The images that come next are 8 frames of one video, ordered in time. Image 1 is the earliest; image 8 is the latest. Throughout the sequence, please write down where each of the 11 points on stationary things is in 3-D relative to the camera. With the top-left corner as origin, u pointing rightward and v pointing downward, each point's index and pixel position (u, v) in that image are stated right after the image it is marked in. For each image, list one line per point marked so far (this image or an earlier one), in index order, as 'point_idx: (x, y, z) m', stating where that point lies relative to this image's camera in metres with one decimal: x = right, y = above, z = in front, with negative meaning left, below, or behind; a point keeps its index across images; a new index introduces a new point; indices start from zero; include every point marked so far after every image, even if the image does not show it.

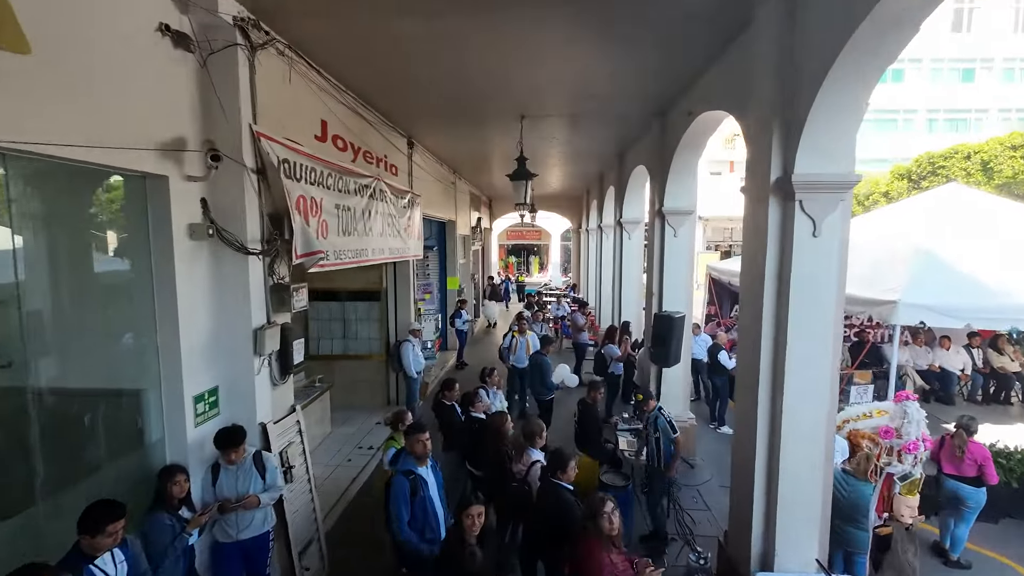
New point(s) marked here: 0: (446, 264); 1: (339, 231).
0: (-1.6, +0.6, +11.5) m
1: (-1.8, +0.6, +5.0) m
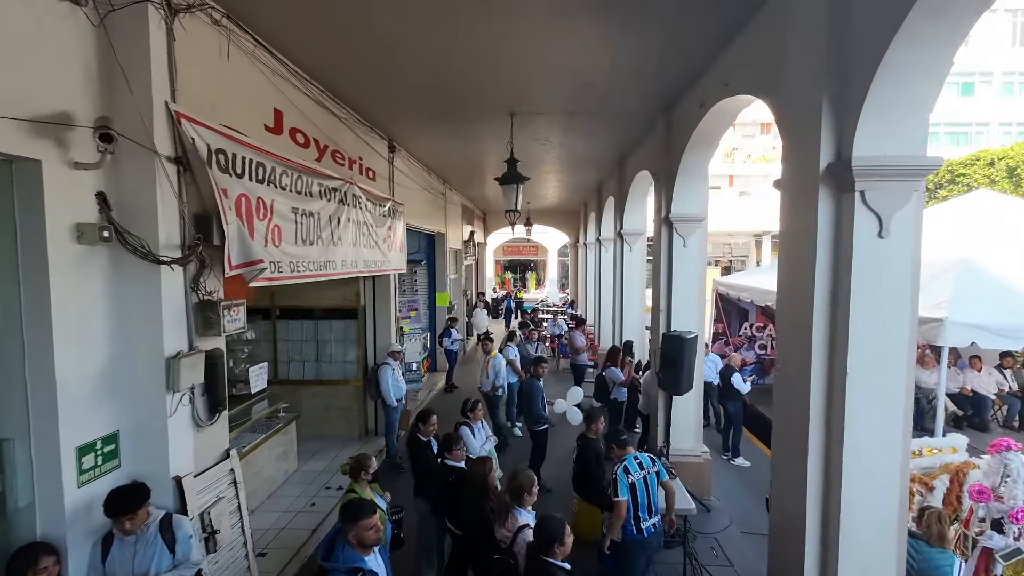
0: (-1.7, +0.2, +10.8) m
1: (-1.9, +0.4, +4.3) m
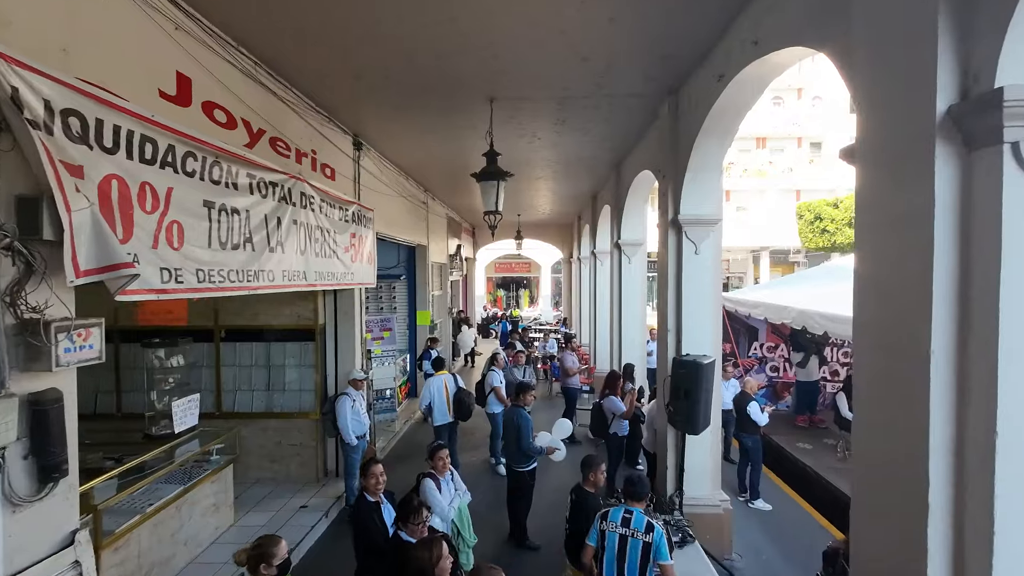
0: (-2.0, -0.2, +9.9) m
1: (-2.1, +0.3, +3.4) m
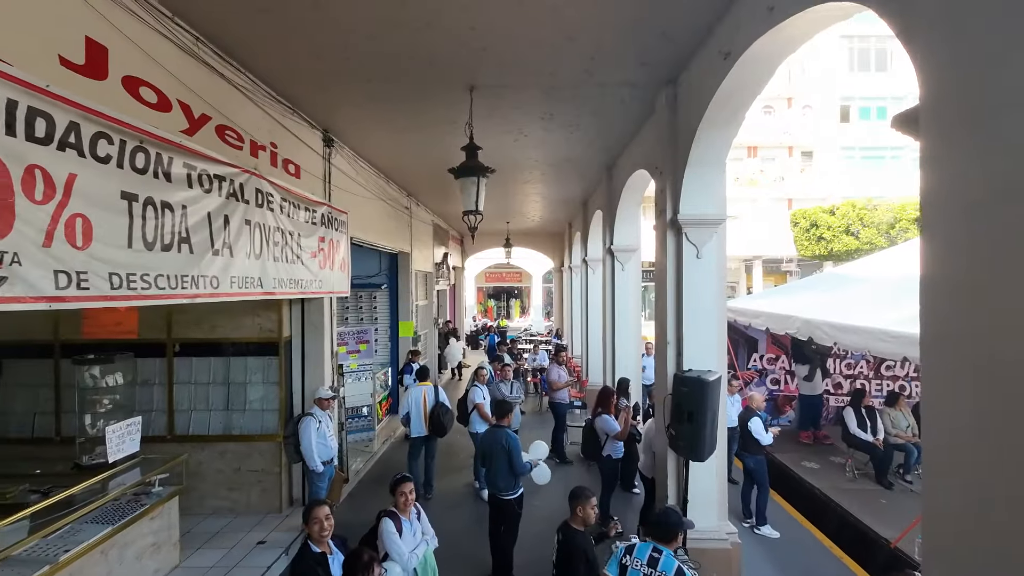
0: (-2.2, -0.4, +9.4) m
1: (-2.2, +0.3, +2.8) m
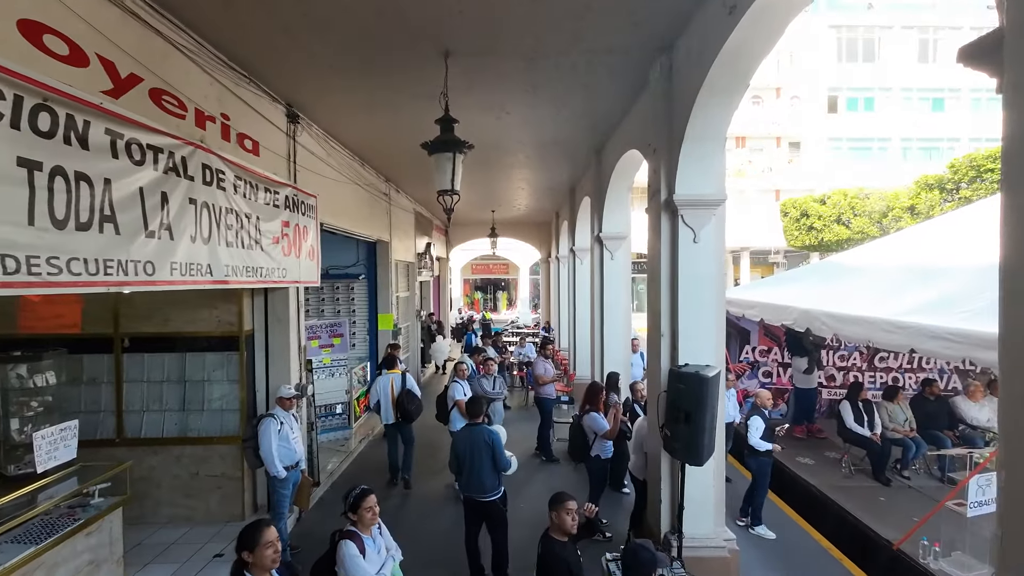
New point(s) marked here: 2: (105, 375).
0: (-2.5, -0.2, +8.9) m
1: (-2.3, +0.4, +2.4) m
2: (-4.2, -0.9, +4.9) m
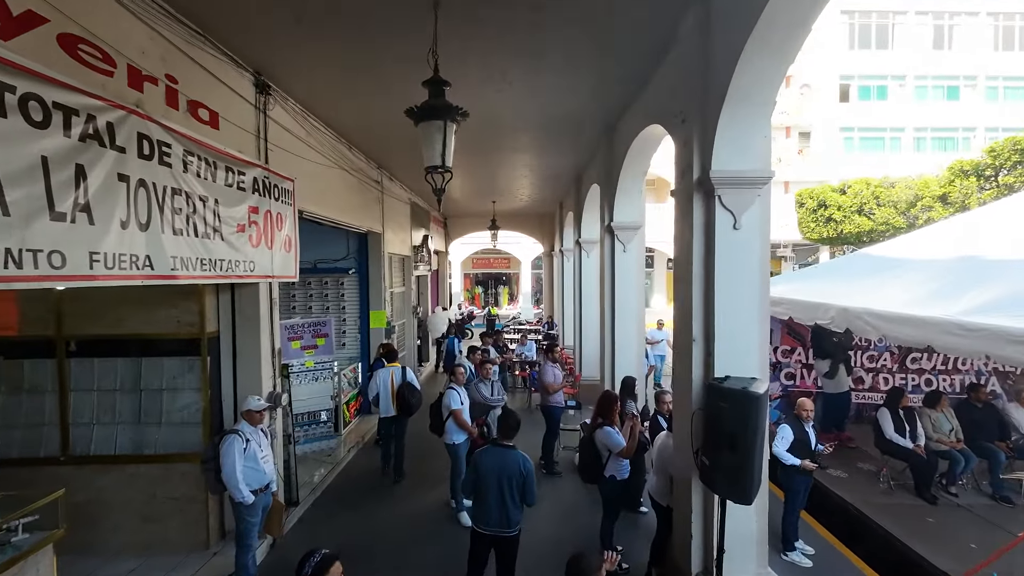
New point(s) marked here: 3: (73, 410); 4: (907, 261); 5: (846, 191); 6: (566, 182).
0: (-2.5, -0.1, +8.3) m
1: (-2.3, +0.4, +1.7) m
2: (-4.1, -0.9, +4.3) m
3: (-3.9, -1.1, +4.3) m
4: (+4.9, +0.4, +6.0) m
5: (+11.7, +3.4, +17.2) m
6: (+1.1, +2.2, +10.2) m
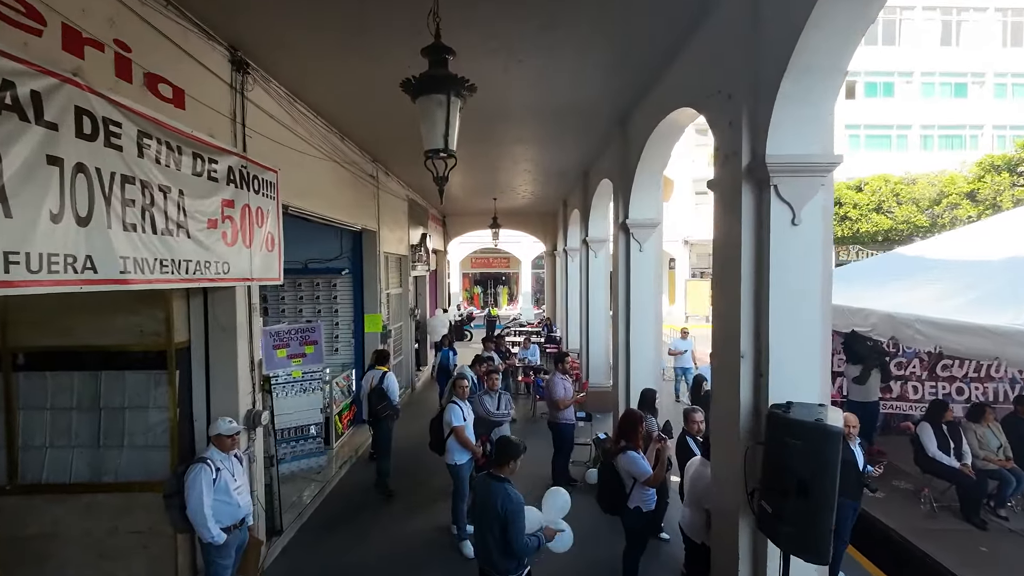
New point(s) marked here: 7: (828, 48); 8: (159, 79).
0: (-2.4, -0.1, +7.8) m
1: (-2.2, +0.3, +1.2) m
2: (-4.1, -0.9, +3.8) m
3: (-3.8, -1.1, +3.8) m
4: (+4.9, +0.3, +5.5) m
5: (+11.8, +3.4, +16.8) m
6: (+1.2, +2.2, +9.7) m
7: (+1.6, +1.2, +2.5) m
8: (-2.3, +1.4, +3.2) m
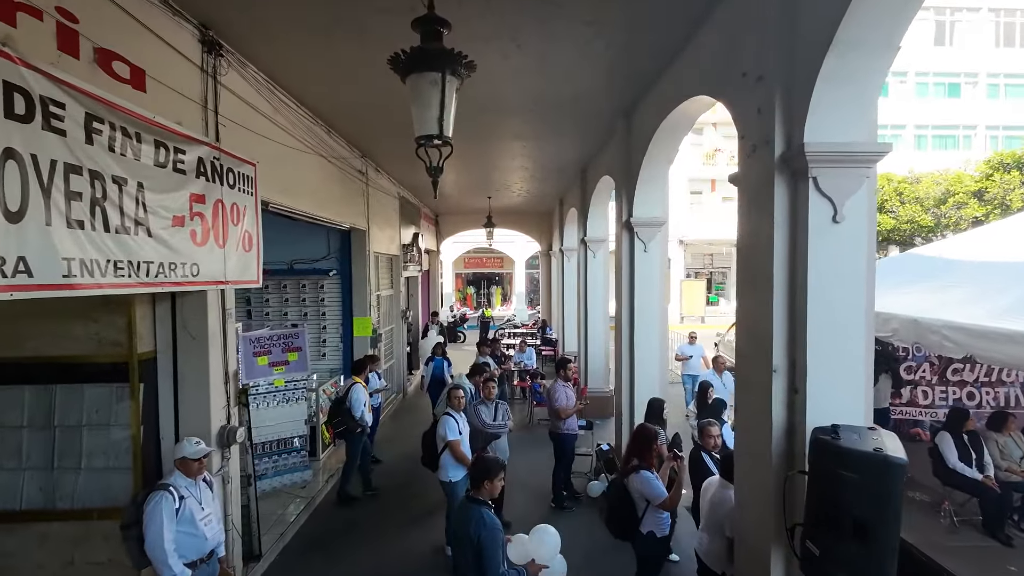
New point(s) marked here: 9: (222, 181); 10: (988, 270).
0: (-2.5, -0.2, +7.4) m
1: (-2.2, +0.3, +0.8) m
2: (-4.1, -0.9, +3.4) m
3: (-3.8, -1.2, +3.4) m
4: (+4.9, +0.3, +5.2) m
5: (+11.6, +3.4, +16.6) m
6: (+1.1, +2.2, +9.3) m
7: (+1.6, +1.2, +2.1) m
8: (-2.3, +1.3, +2.8) m
9: (-2.2, +0.8, +3.7) m
10: (+4.8, +0.2, +4.9) m
